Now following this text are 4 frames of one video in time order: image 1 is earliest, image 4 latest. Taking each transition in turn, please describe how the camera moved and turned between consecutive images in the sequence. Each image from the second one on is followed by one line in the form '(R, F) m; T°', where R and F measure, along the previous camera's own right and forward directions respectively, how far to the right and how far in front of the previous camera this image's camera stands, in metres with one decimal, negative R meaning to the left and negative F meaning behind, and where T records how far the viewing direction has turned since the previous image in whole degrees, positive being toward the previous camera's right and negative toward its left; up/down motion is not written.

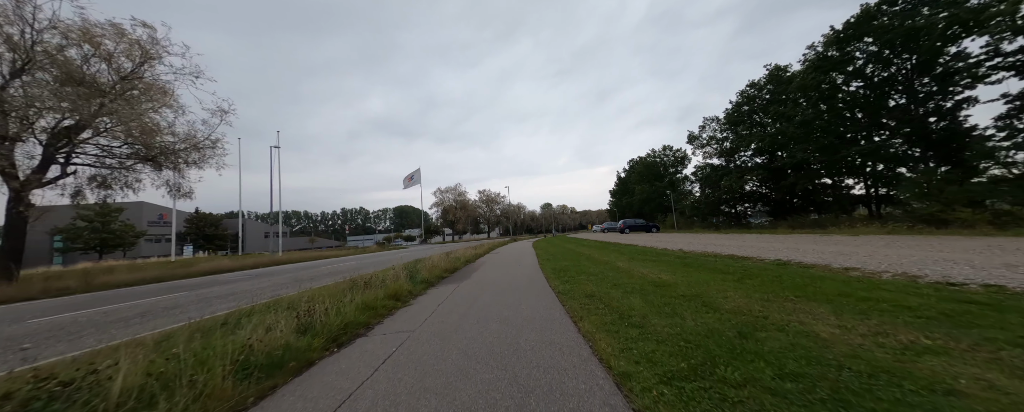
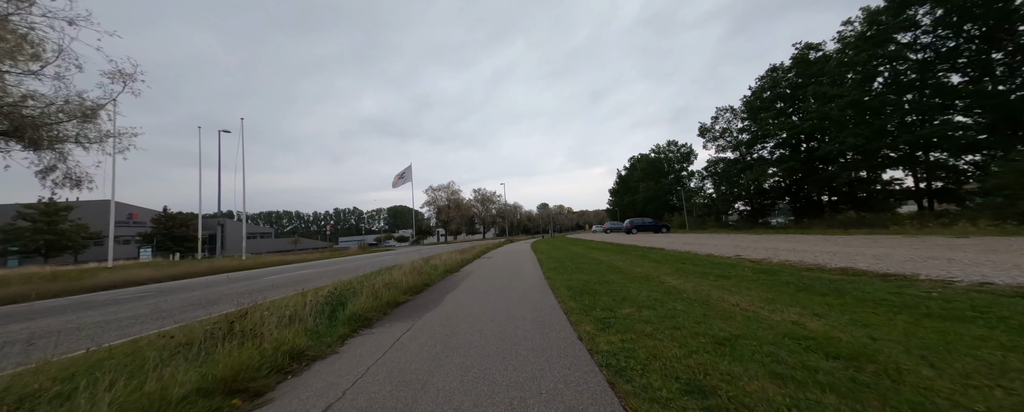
(0.0, +4.1) m; +1°
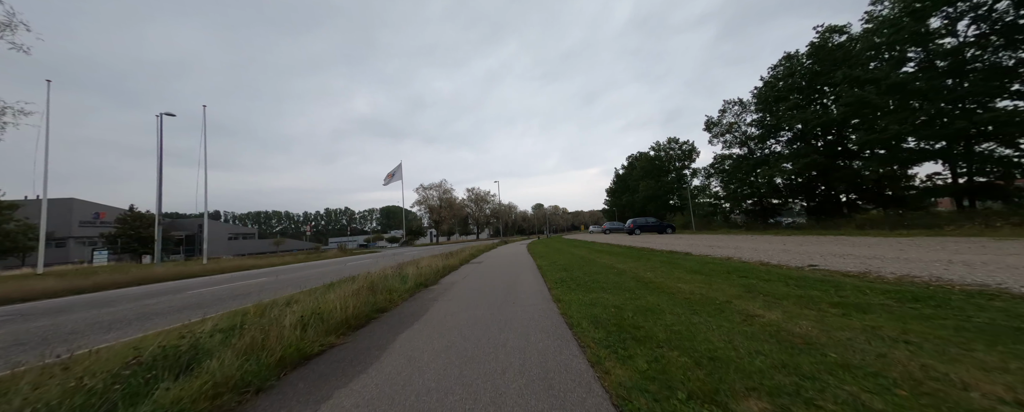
(0.0, +3.0) m; +1°
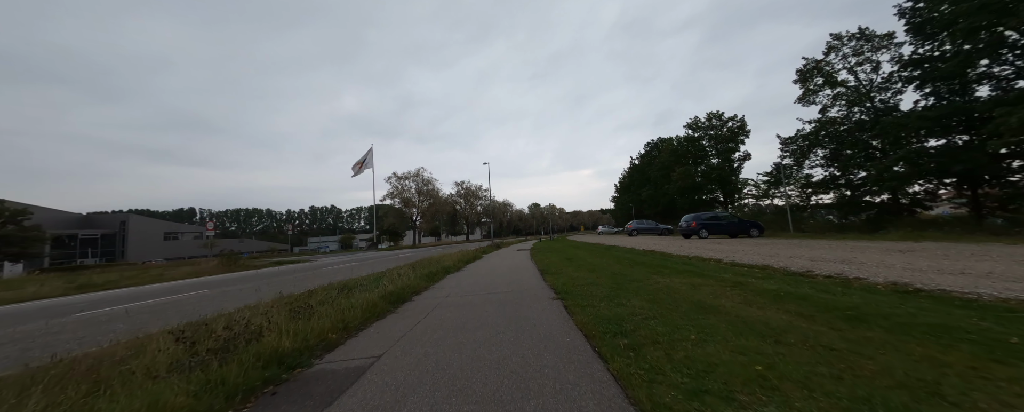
(+0.1, +14.2) m; +1°
